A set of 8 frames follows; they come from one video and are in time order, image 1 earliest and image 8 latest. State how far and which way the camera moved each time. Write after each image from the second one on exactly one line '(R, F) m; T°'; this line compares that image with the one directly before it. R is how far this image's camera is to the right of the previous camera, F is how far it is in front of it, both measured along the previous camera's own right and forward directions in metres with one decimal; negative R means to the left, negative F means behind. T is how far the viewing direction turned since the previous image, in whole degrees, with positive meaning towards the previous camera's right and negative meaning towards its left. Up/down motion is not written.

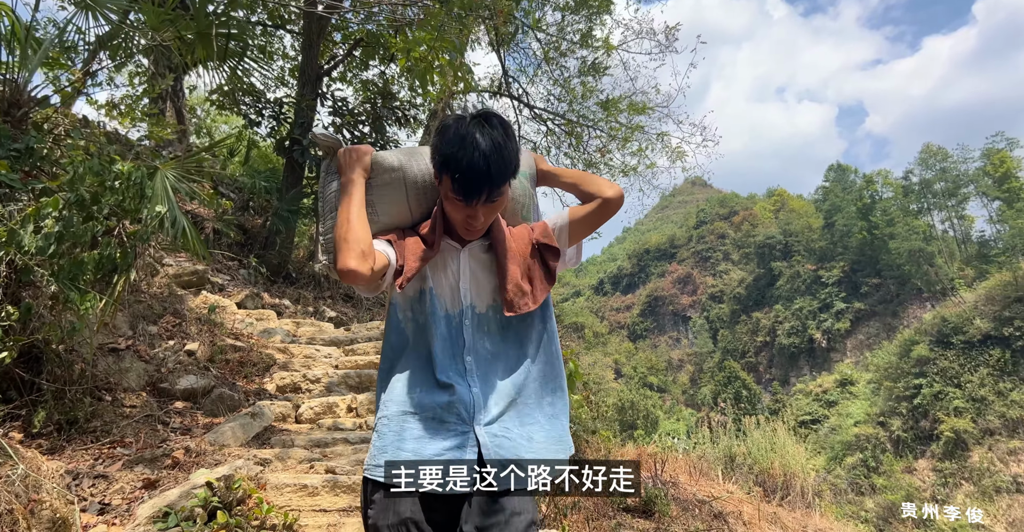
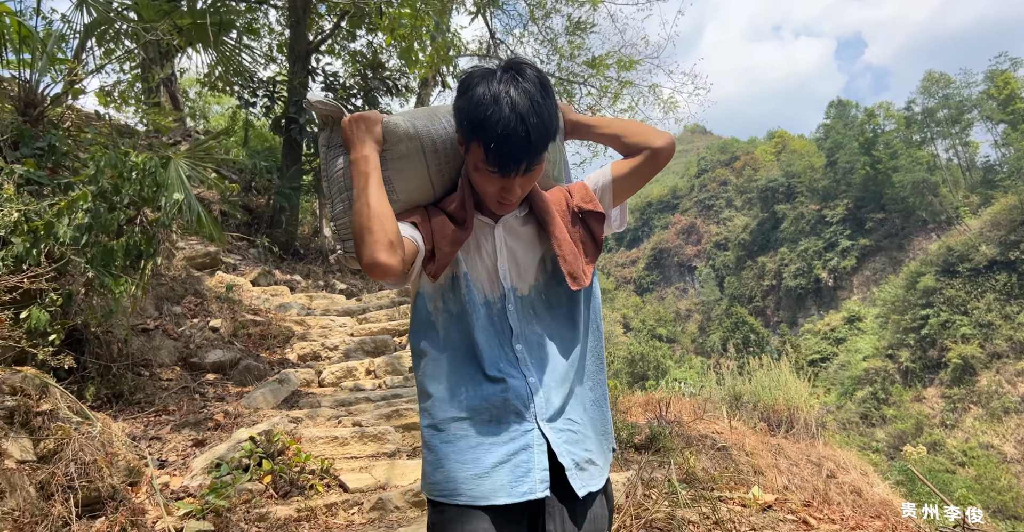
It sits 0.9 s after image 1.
(0.0, -0.2) m; -1°
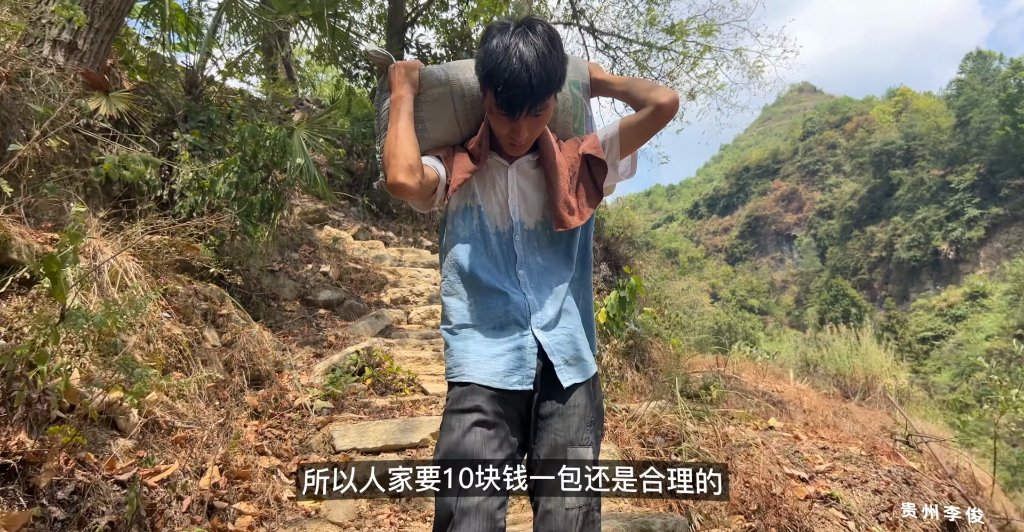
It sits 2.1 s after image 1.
(+0.2, -0.6) m; -9°
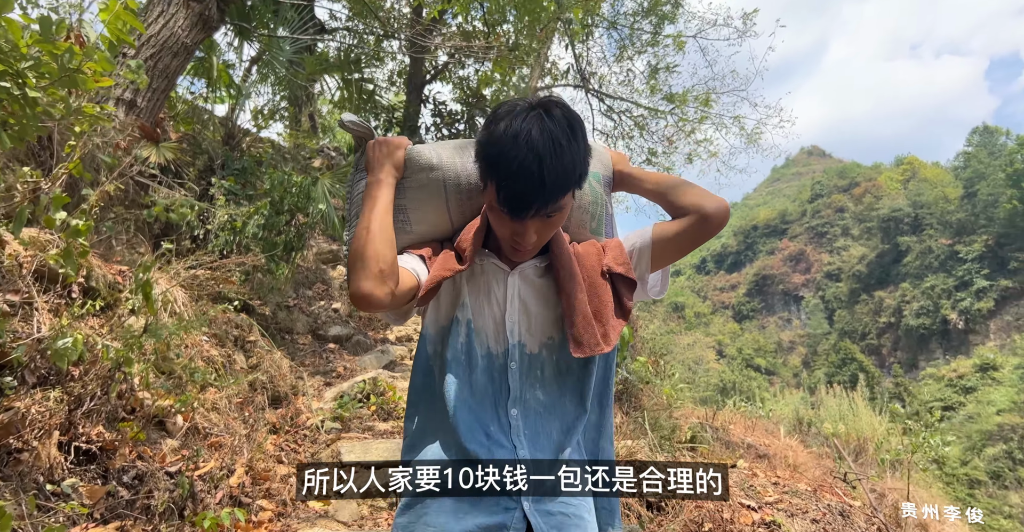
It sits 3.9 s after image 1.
(+0.1, -0.4) m; -1°
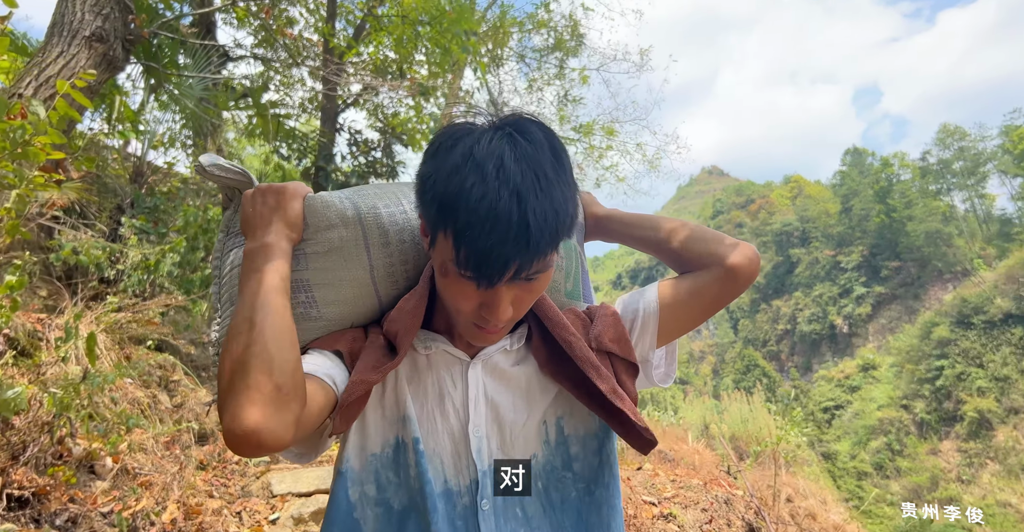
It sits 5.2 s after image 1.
(0.0, -0.3) m; +8°
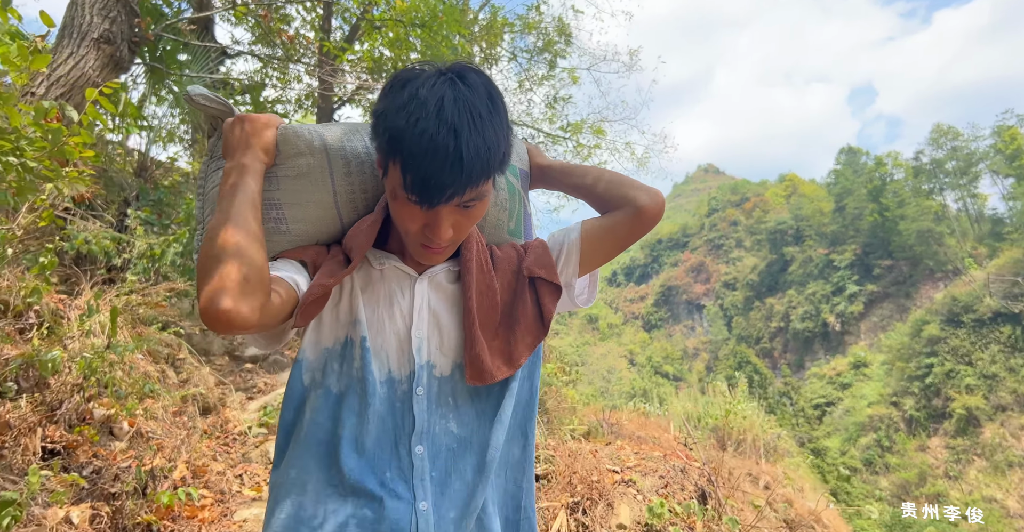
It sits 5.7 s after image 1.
(+0.1, -0.3) m; 0°
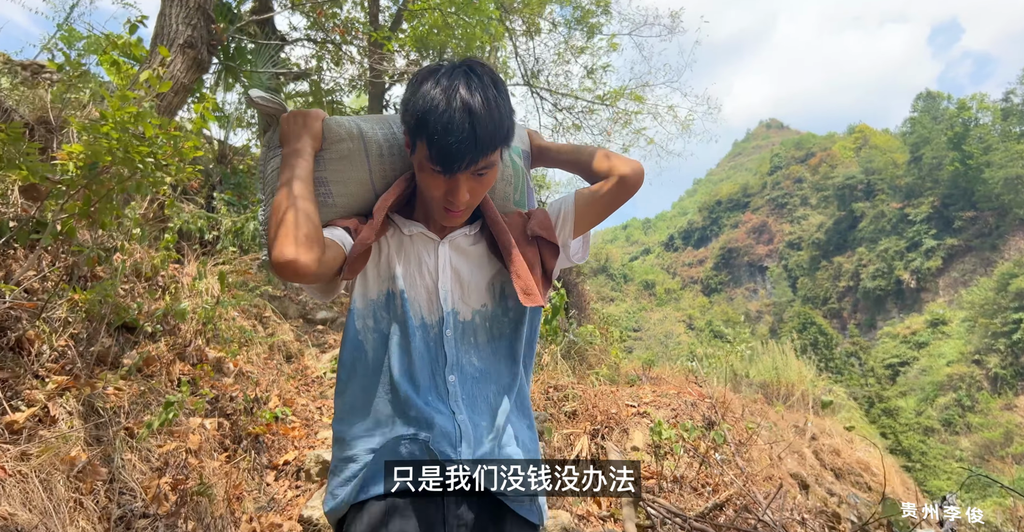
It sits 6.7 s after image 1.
(+0.2, -0.5) m; -6°
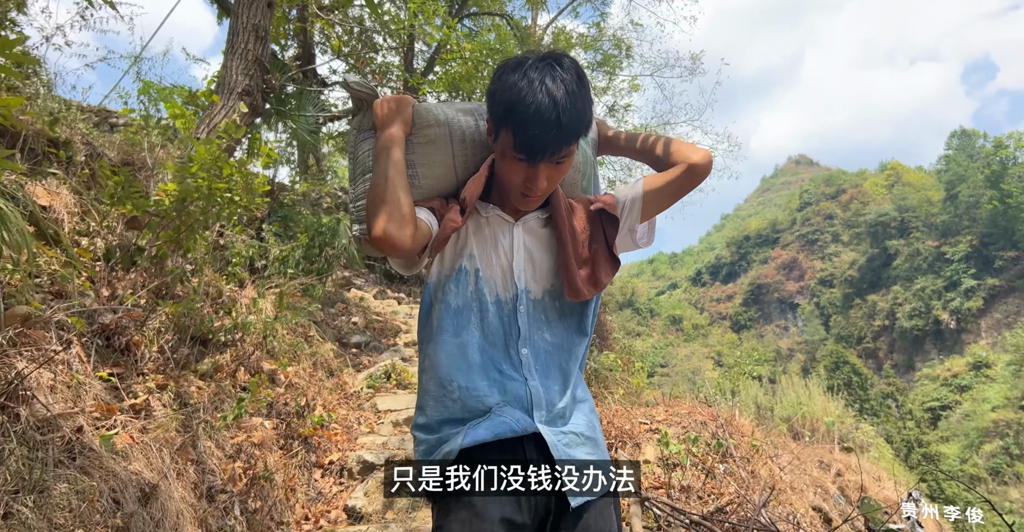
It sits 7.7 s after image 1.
(0.0, -0.4) m; -3°
